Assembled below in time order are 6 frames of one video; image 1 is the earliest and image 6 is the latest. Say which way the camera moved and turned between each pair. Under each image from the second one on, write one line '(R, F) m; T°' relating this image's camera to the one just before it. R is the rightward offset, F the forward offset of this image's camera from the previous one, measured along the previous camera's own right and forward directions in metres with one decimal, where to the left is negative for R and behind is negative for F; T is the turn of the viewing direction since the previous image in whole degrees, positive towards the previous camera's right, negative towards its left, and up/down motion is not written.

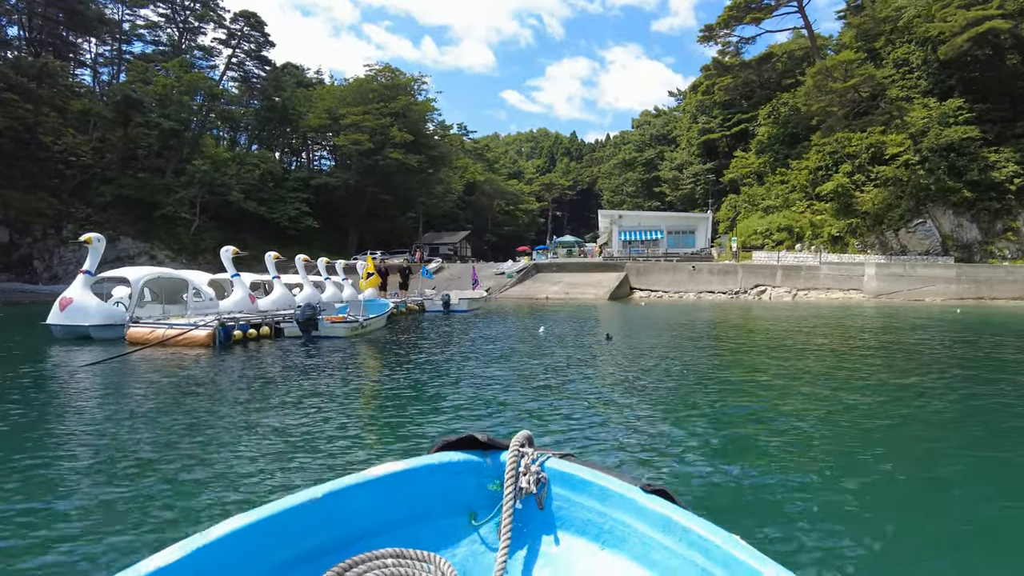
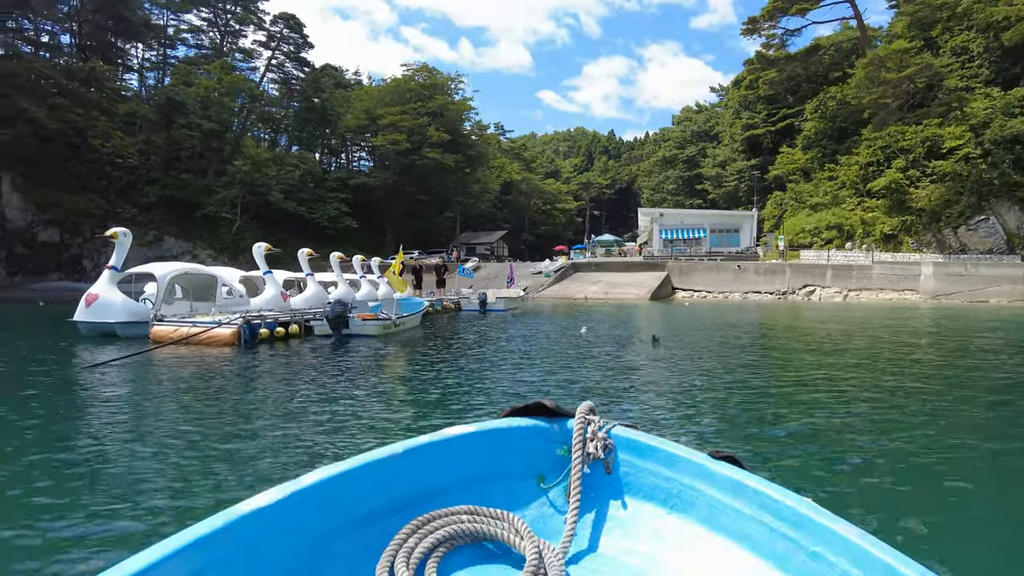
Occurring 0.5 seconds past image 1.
(-0.1, +0.5) m; -3°
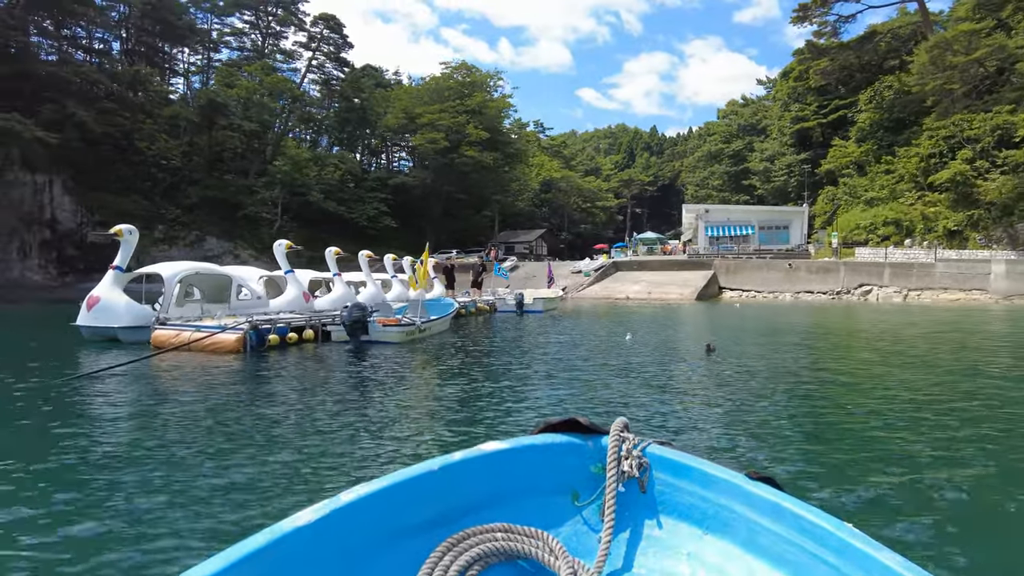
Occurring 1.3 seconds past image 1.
(0.0, +0.7) m; -4°
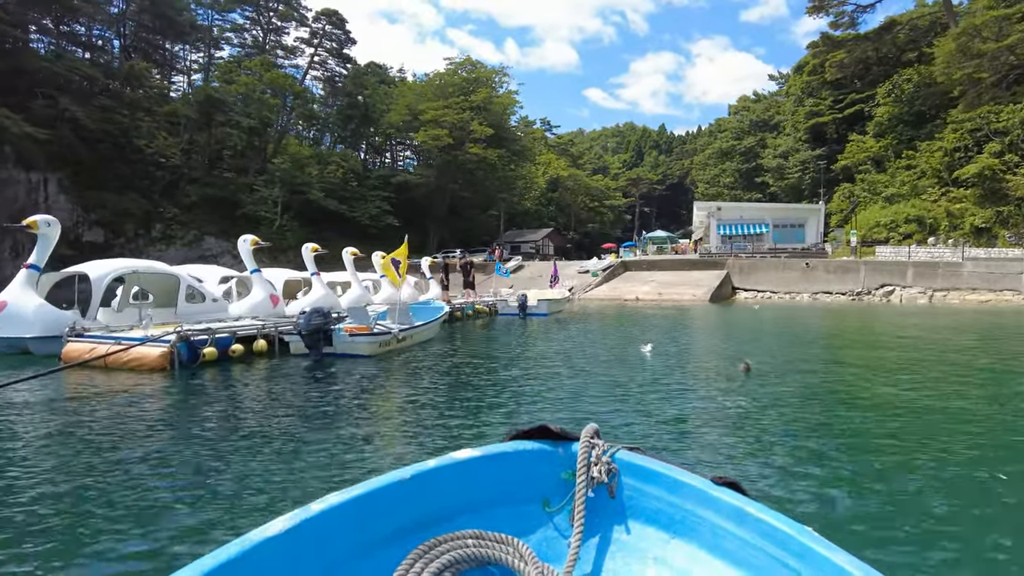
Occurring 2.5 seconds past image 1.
(+0.1, +1.0) m; -1°
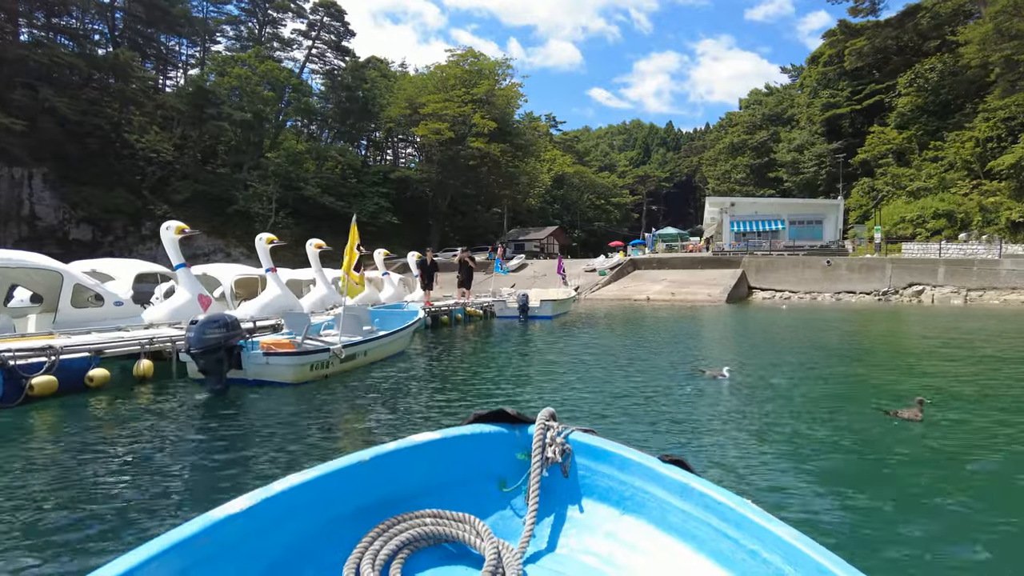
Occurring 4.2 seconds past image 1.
(+0.1, +1.4) m; -1°
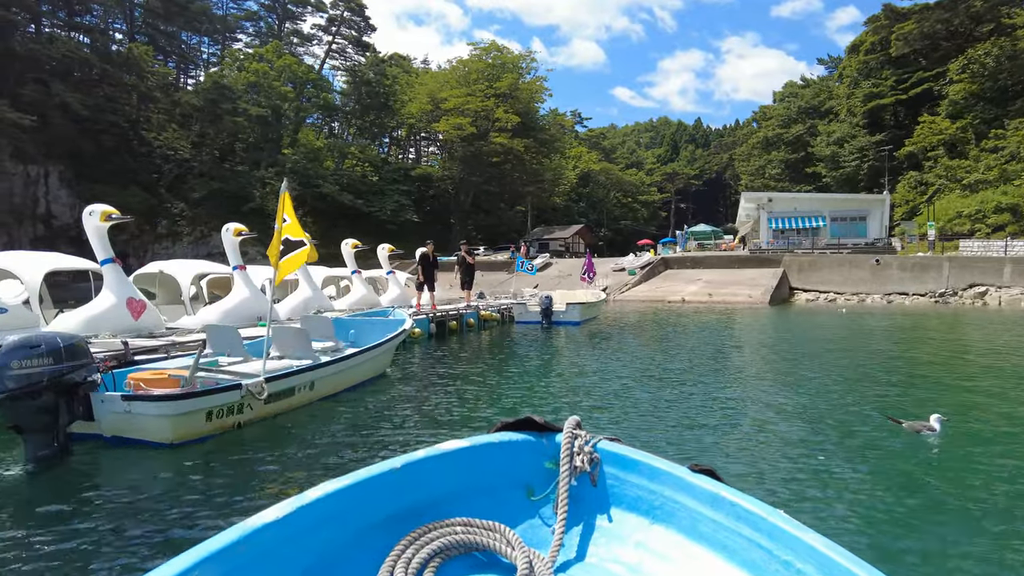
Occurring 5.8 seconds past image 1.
(0.0, +1.3) m; -2°
